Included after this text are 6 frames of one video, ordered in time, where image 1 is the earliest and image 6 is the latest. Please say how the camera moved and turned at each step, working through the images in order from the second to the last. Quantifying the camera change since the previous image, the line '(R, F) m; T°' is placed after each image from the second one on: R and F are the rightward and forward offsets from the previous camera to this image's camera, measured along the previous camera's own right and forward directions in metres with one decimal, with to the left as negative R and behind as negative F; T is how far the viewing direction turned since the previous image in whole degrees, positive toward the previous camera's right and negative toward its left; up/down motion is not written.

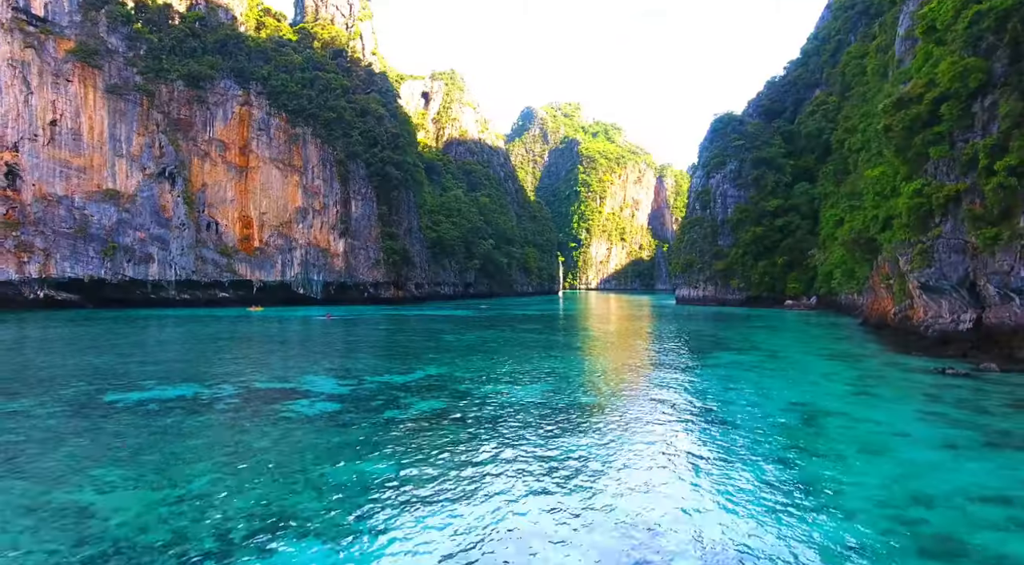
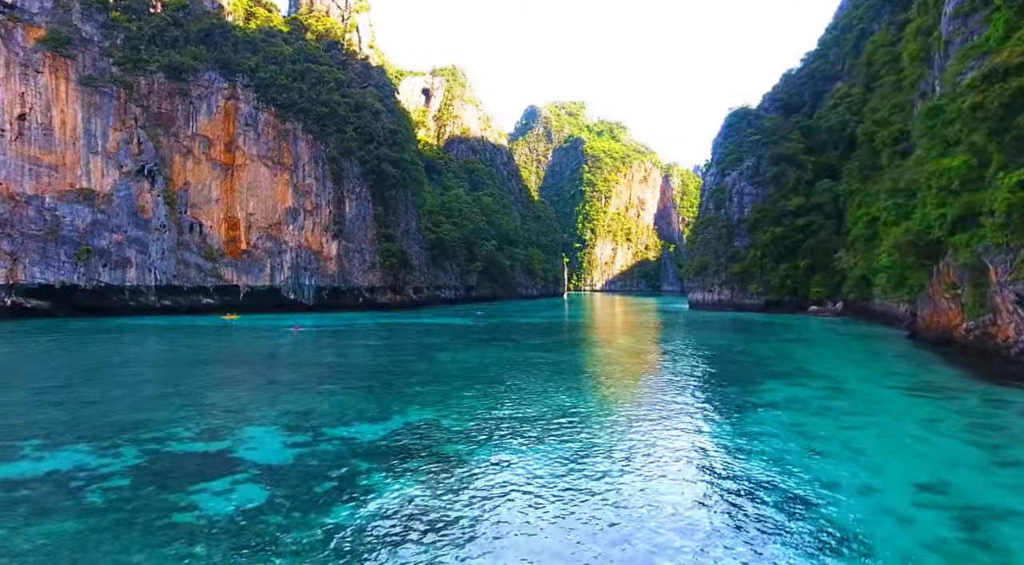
(0.0, +2.3) m; 0°
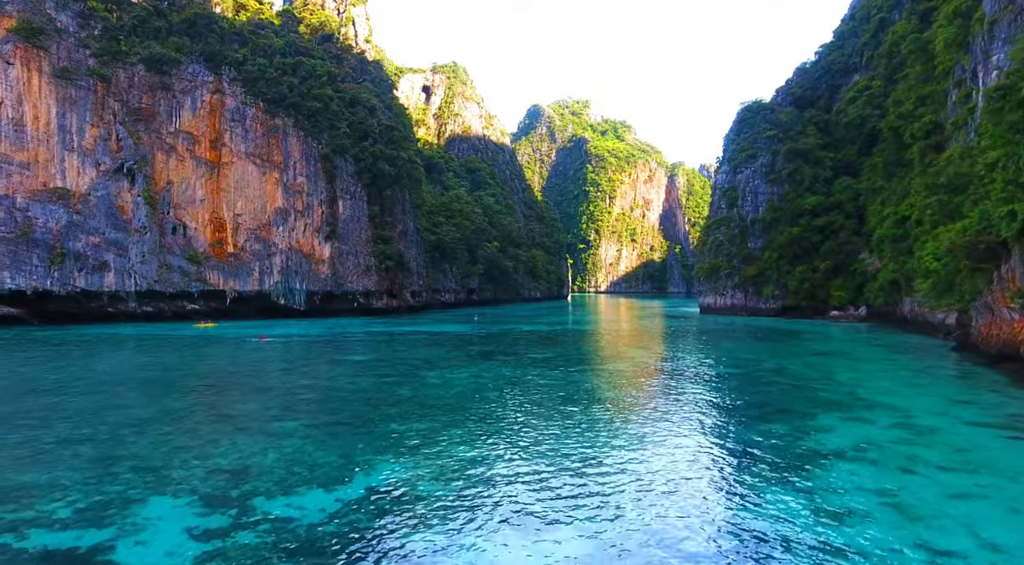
(+0.1, +1.9) m; 0°
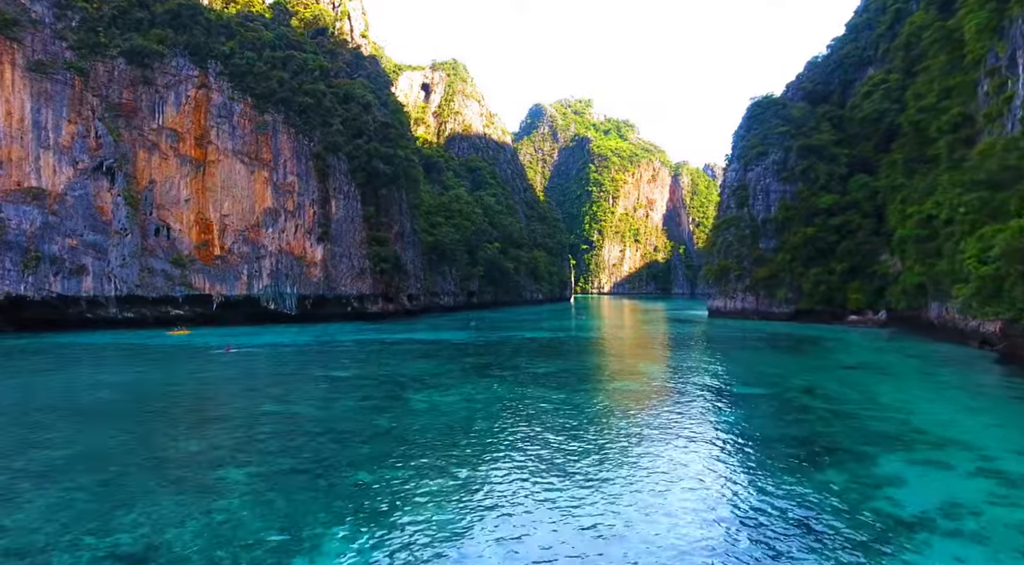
(+0.1, +1.6) m; 0°
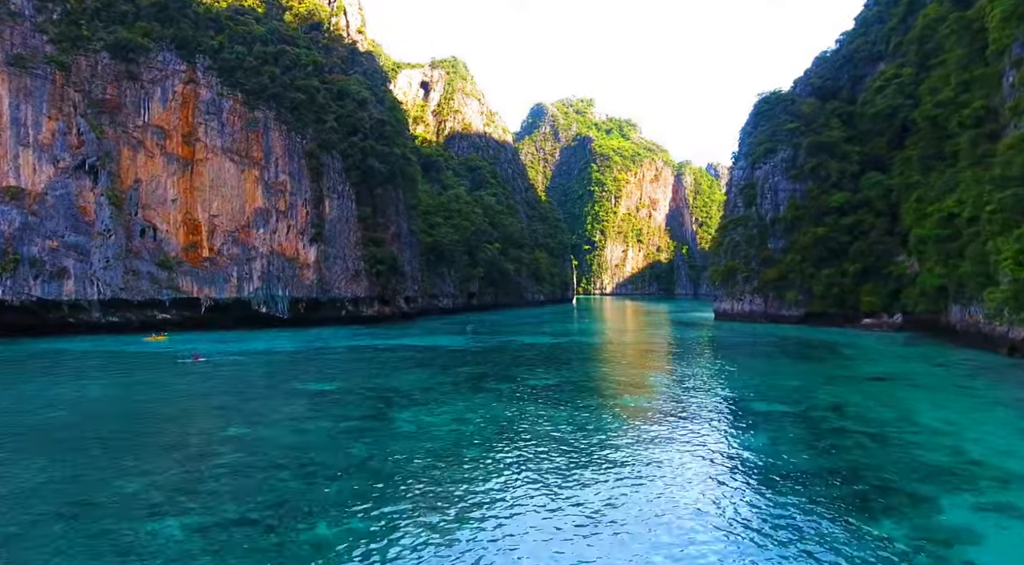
(+0.1, +1.1) m; 0°
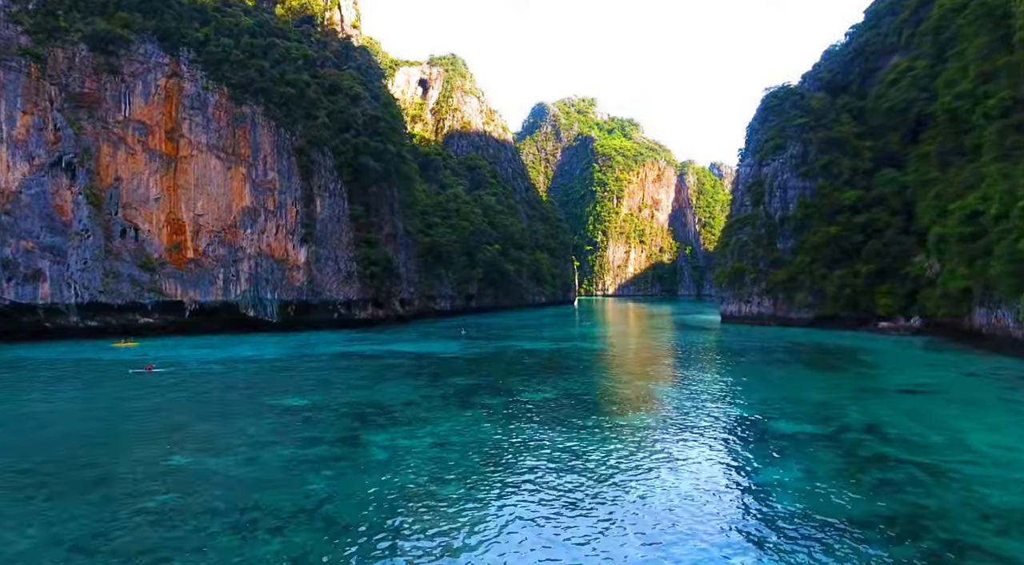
(+0.2, +1.3) m; 0°
